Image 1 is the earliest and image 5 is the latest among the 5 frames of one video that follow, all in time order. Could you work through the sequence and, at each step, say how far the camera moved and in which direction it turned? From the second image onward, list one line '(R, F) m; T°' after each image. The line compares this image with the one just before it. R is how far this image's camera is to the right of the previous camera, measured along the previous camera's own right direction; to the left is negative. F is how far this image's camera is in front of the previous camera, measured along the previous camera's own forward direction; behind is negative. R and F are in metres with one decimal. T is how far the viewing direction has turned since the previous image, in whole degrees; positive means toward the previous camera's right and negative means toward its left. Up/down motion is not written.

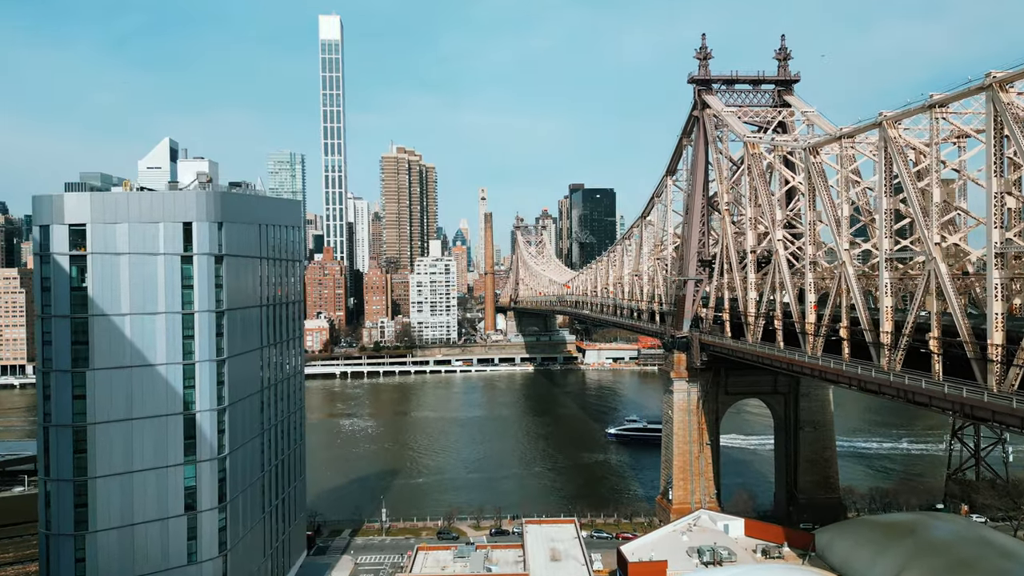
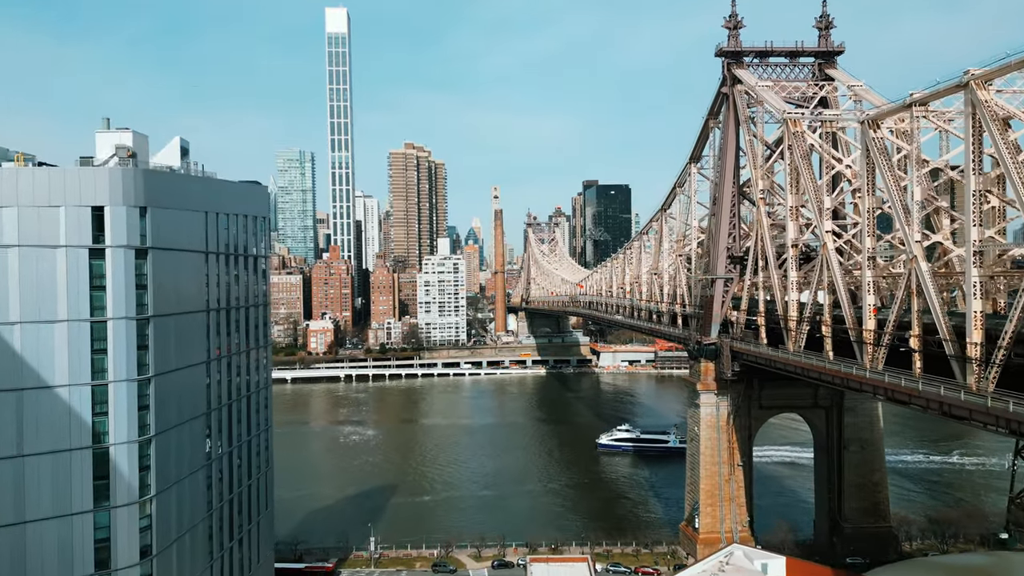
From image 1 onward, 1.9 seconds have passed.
(+0.3, +2.5) m; -1°
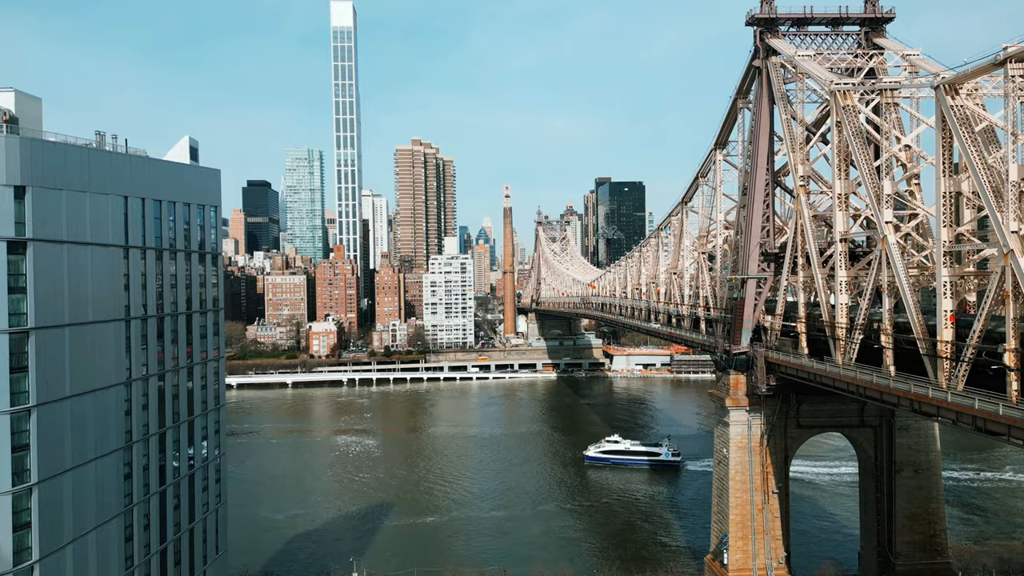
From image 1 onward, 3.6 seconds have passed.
(+0.2, +2.3) m; -1°
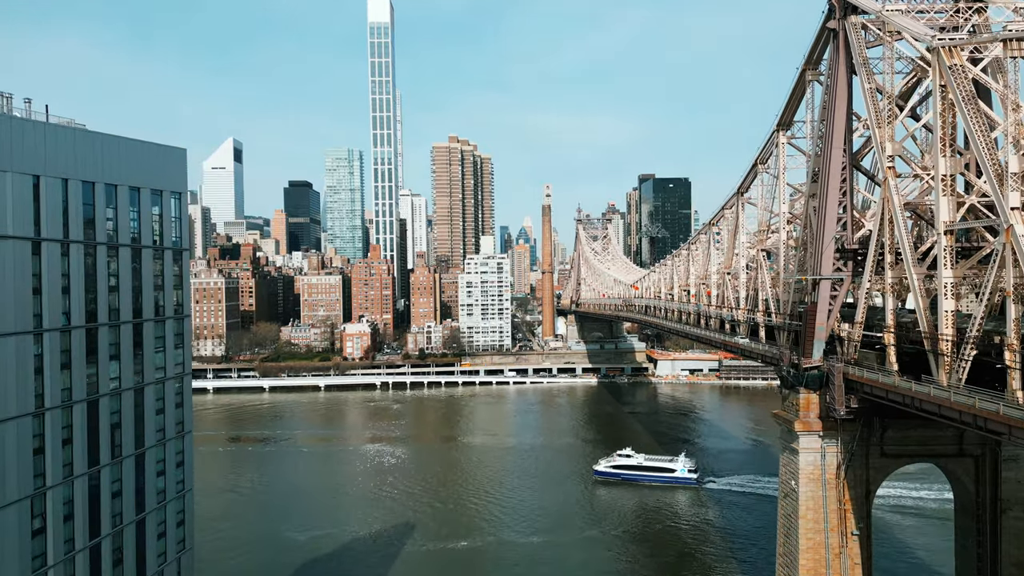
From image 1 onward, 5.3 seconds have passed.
(+0.3, +2.3) m; -3°
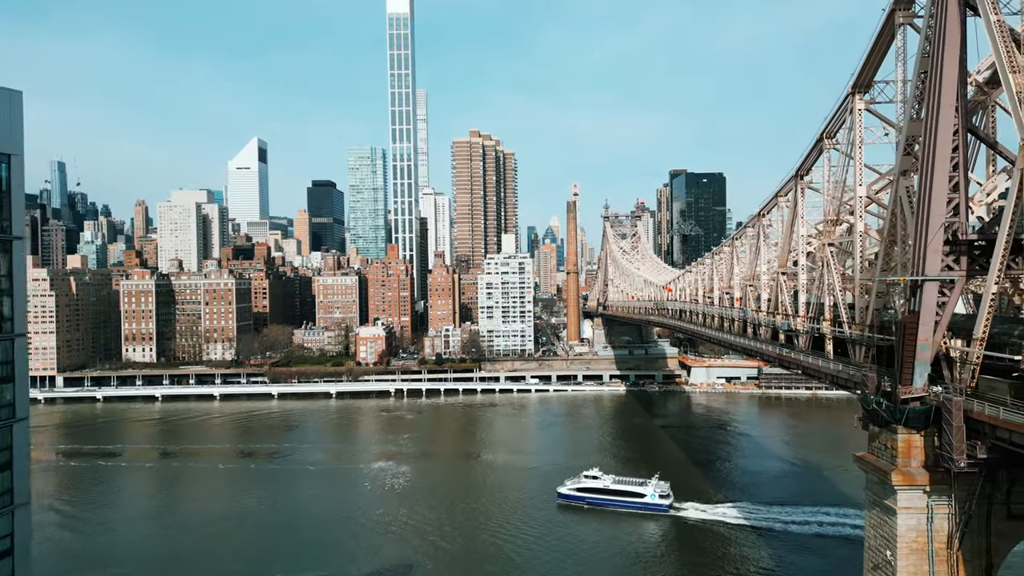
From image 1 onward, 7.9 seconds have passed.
(+0.4, +3.3) m; -2°
